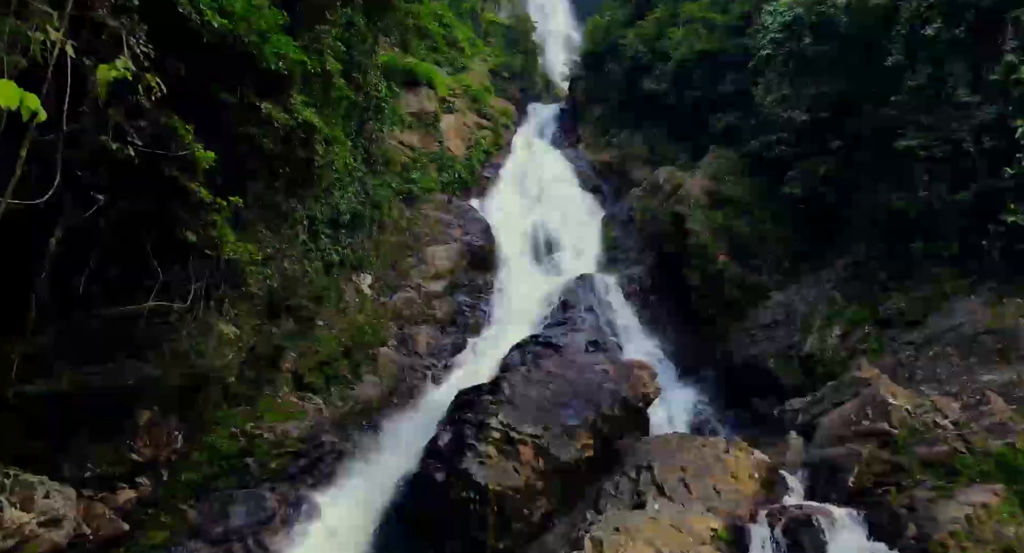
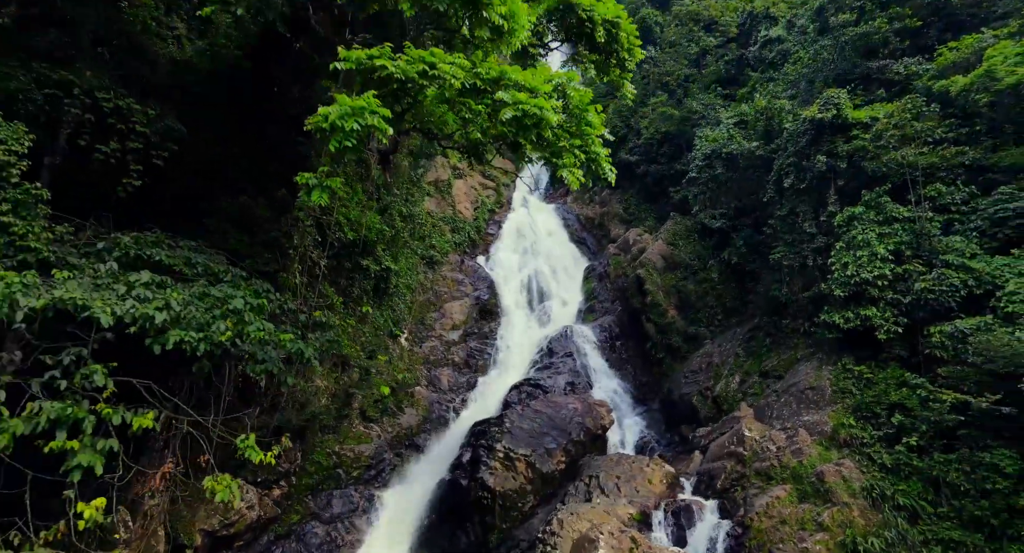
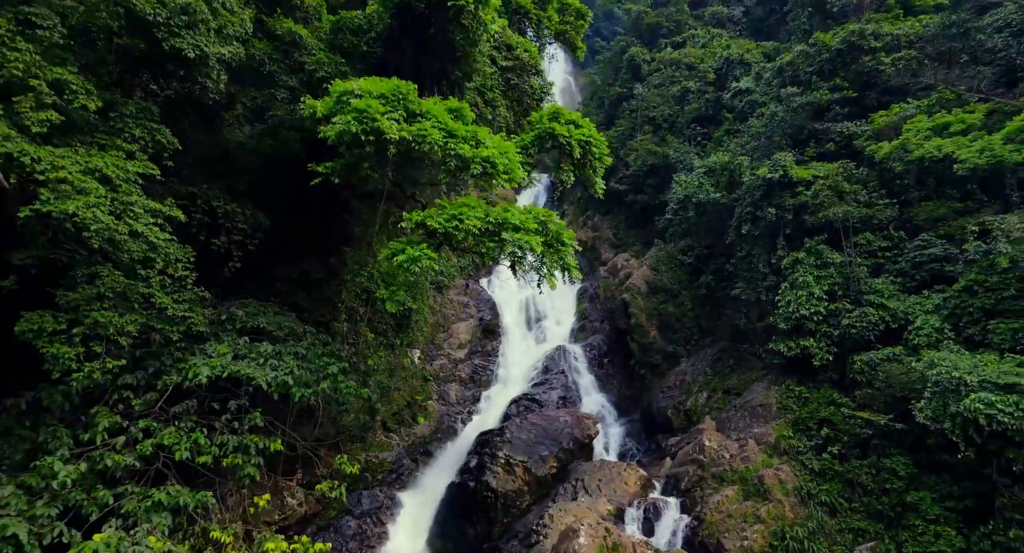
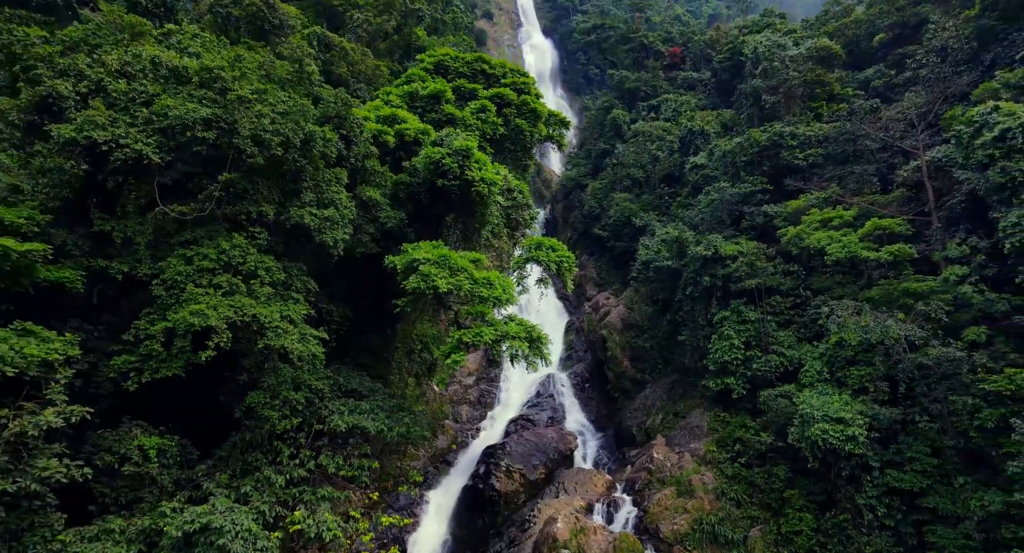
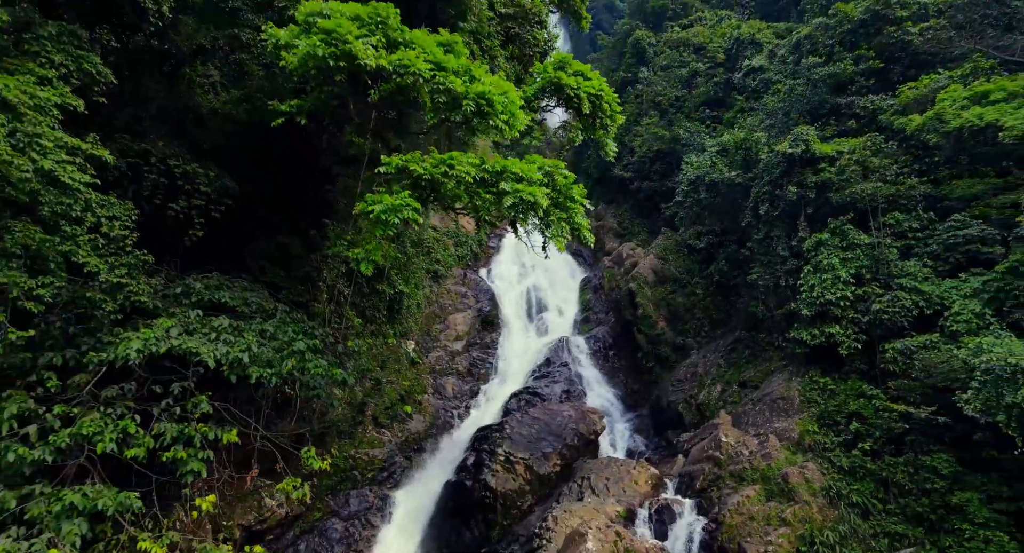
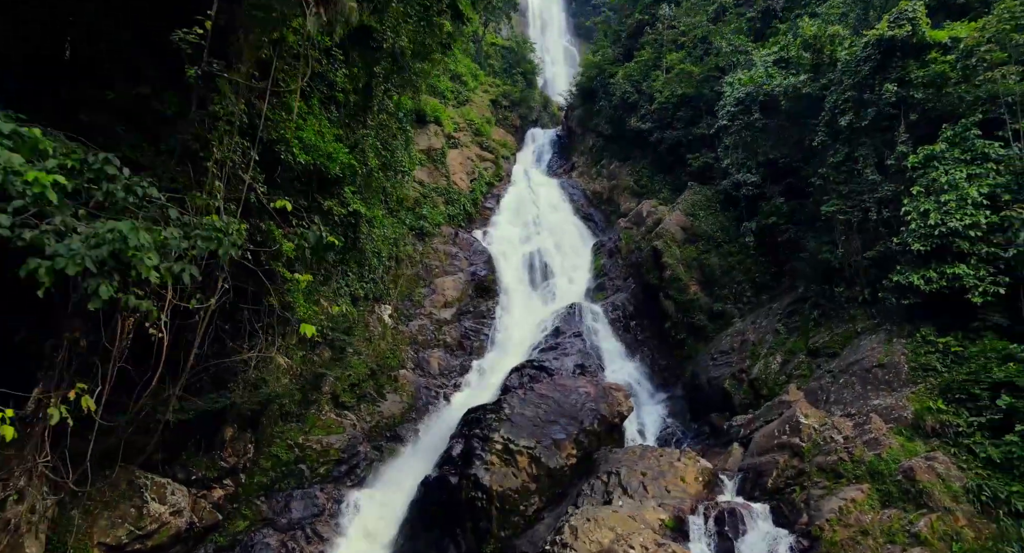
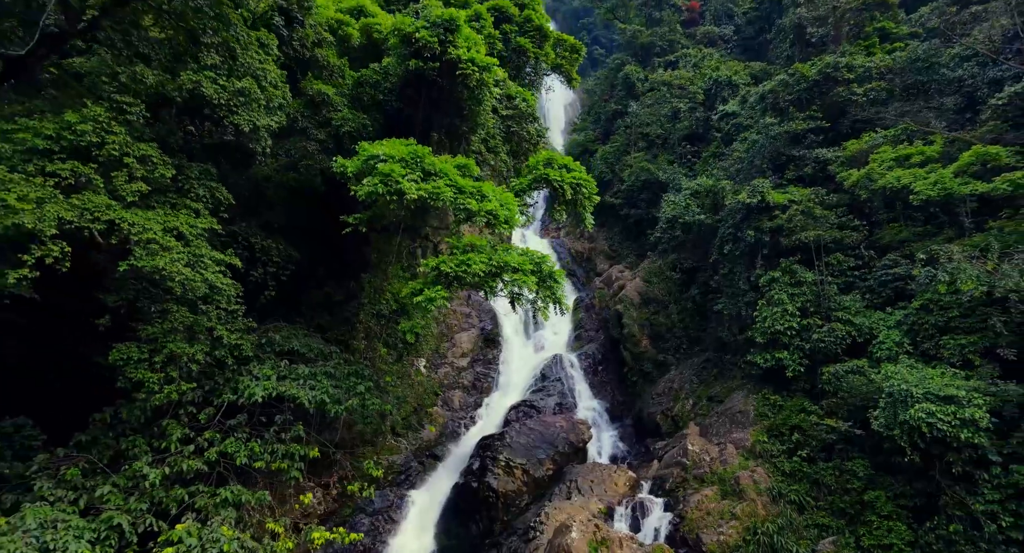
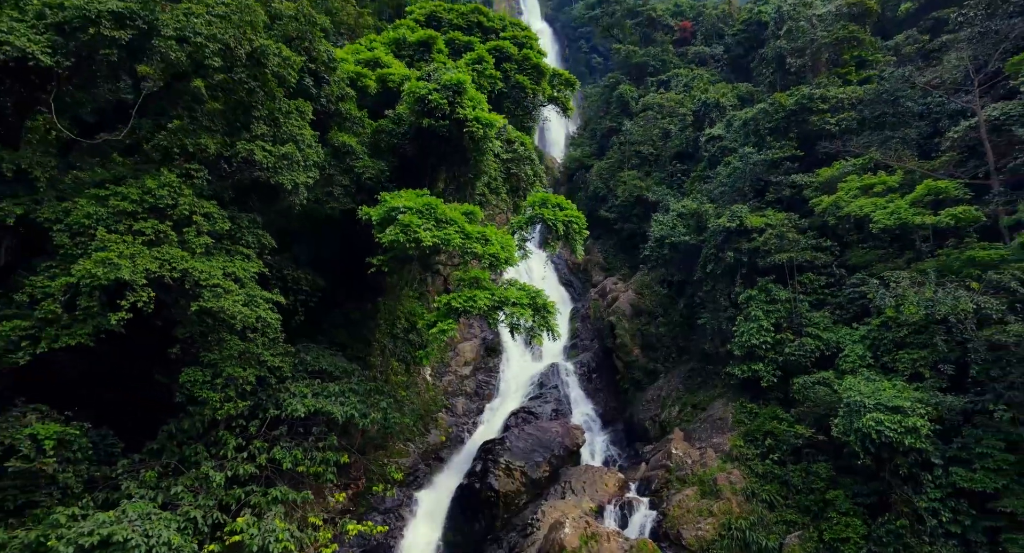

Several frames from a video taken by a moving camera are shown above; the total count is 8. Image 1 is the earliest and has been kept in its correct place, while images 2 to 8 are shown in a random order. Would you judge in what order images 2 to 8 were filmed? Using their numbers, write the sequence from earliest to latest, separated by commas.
6, 2, 5, 3, 7, 8, 4
